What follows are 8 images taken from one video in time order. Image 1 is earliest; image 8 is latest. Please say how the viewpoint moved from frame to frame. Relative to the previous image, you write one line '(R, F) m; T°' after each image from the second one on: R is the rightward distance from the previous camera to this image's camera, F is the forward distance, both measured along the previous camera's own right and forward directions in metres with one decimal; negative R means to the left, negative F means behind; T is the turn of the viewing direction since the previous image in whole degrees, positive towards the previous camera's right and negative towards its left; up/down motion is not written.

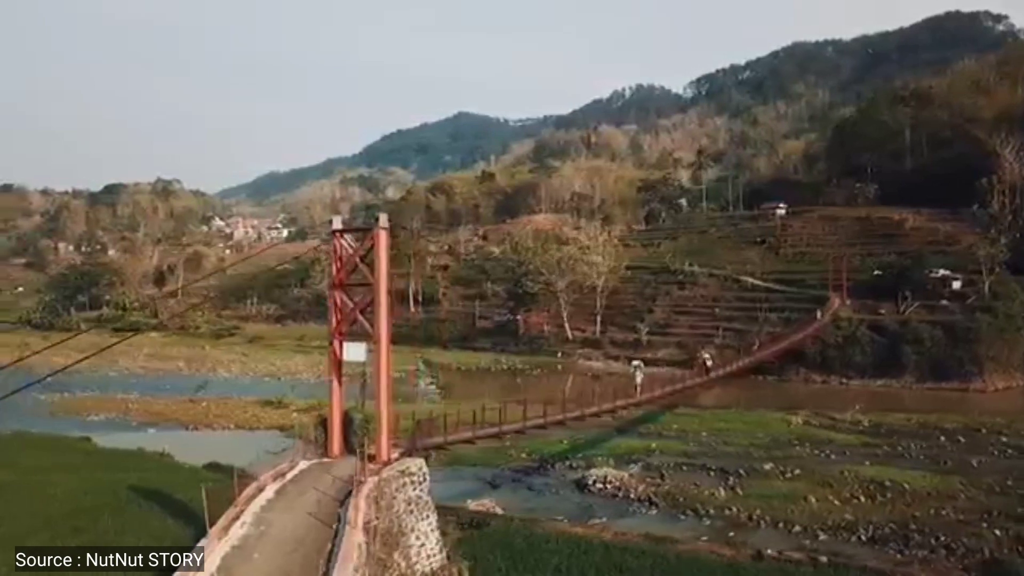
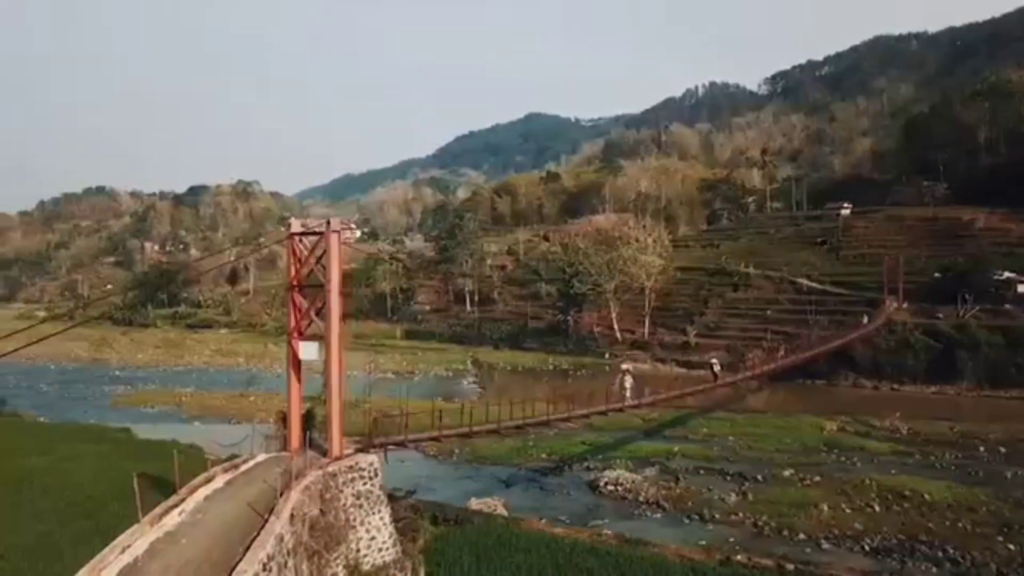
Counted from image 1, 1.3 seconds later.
(+2.1, -0.3) m; -6°
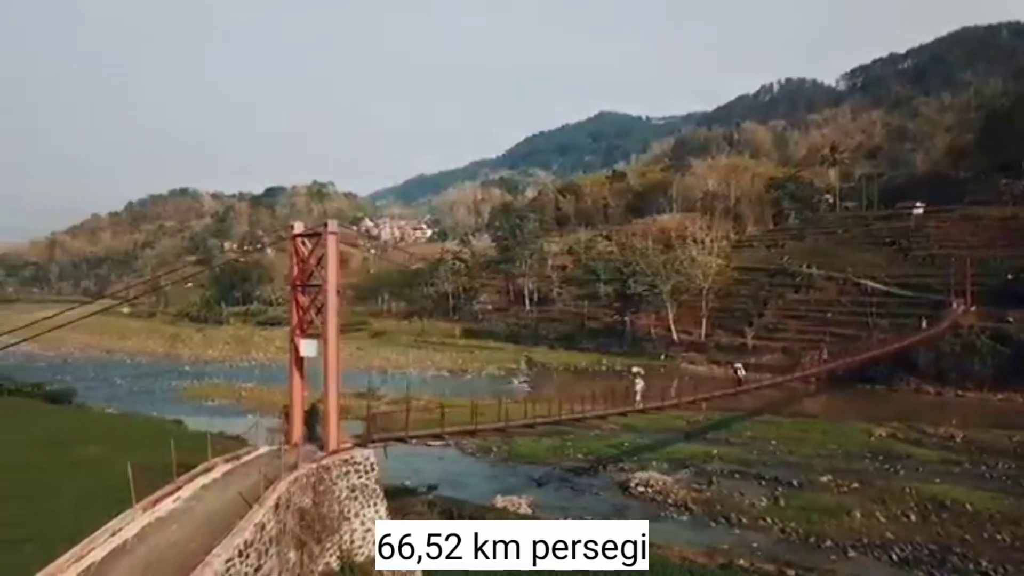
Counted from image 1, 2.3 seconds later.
(+1.4, -0.2) m; -5°
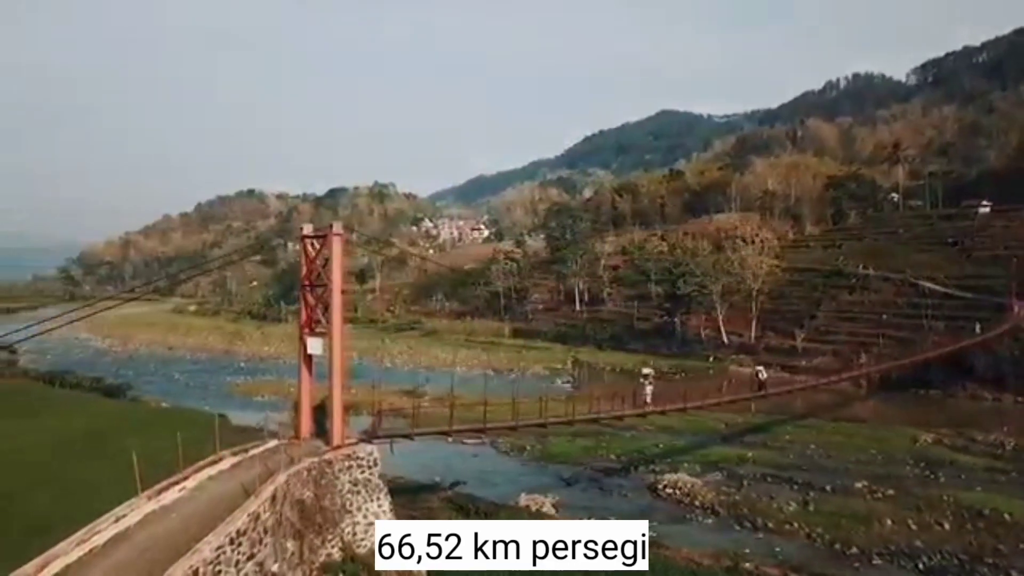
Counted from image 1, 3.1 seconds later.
(+1.1, -0.2) m; -4°
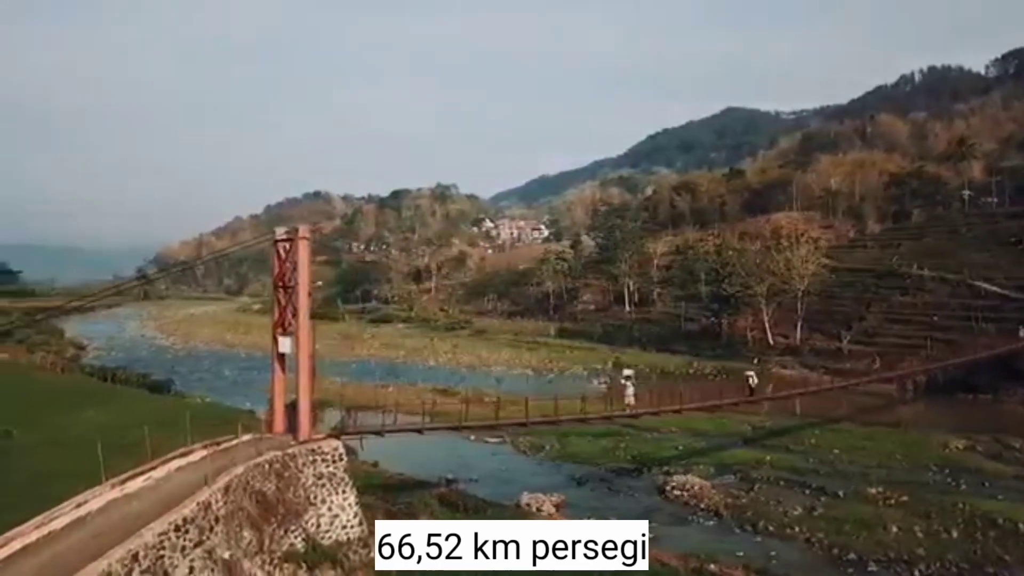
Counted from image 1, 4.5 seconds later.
(+2.0, -0.2) m; -5°
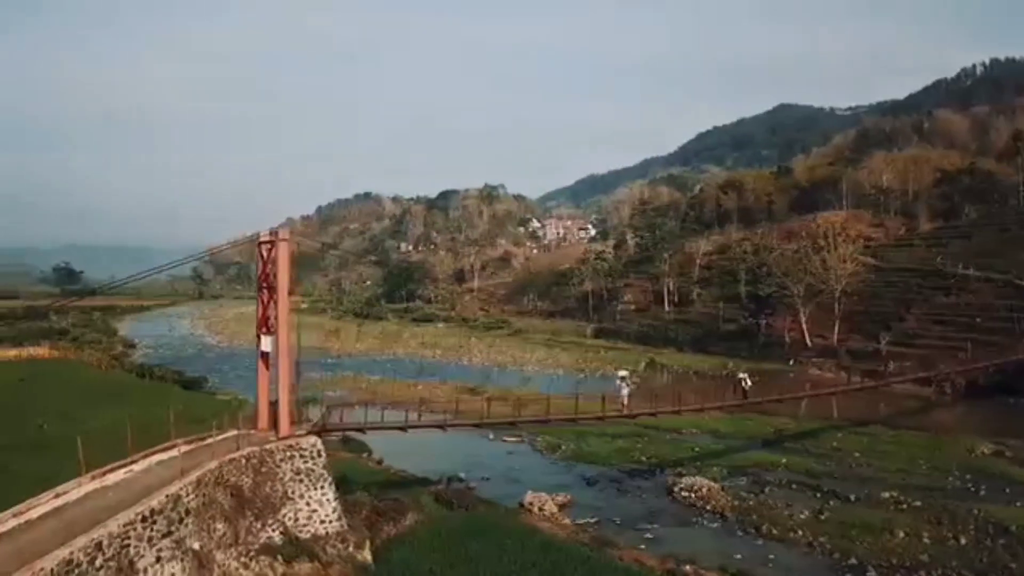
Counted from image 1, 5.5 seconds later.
(+1.5, -0.1) m; -4°
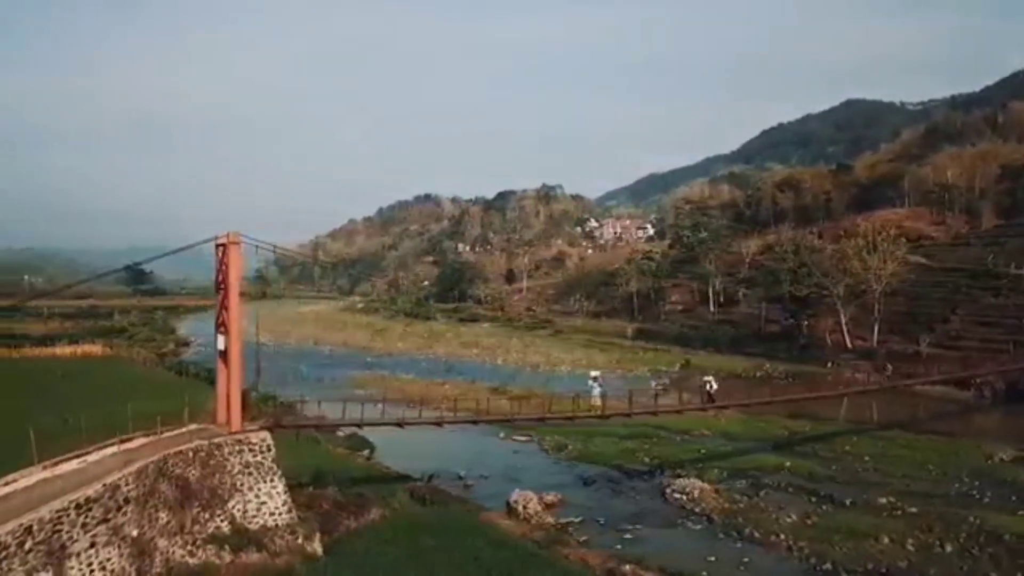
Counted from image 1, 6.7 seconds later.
(+2.4, -0.1) m; -5°
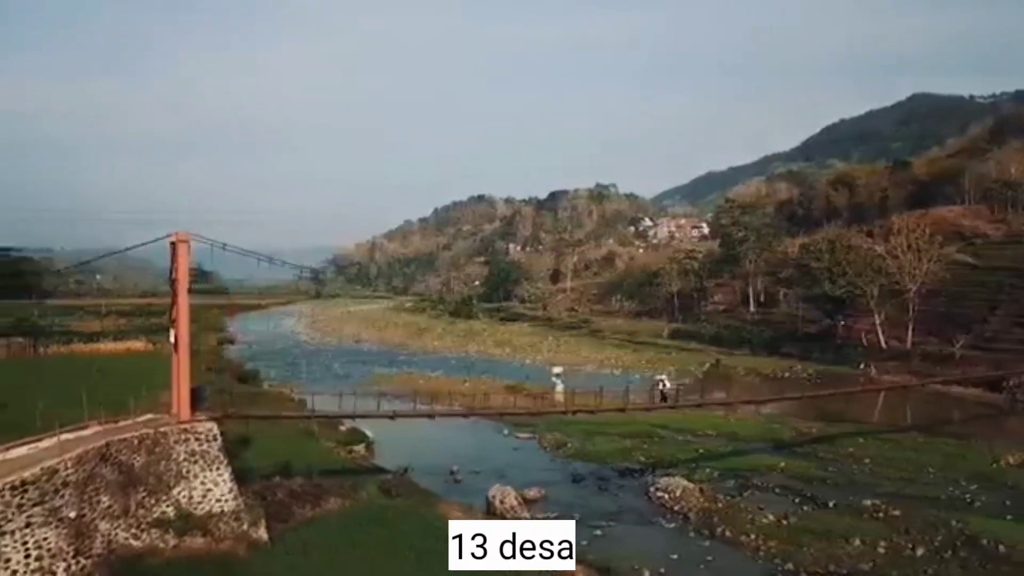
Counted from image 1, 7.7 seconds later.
(+2.6, 0.0) m; -5°
